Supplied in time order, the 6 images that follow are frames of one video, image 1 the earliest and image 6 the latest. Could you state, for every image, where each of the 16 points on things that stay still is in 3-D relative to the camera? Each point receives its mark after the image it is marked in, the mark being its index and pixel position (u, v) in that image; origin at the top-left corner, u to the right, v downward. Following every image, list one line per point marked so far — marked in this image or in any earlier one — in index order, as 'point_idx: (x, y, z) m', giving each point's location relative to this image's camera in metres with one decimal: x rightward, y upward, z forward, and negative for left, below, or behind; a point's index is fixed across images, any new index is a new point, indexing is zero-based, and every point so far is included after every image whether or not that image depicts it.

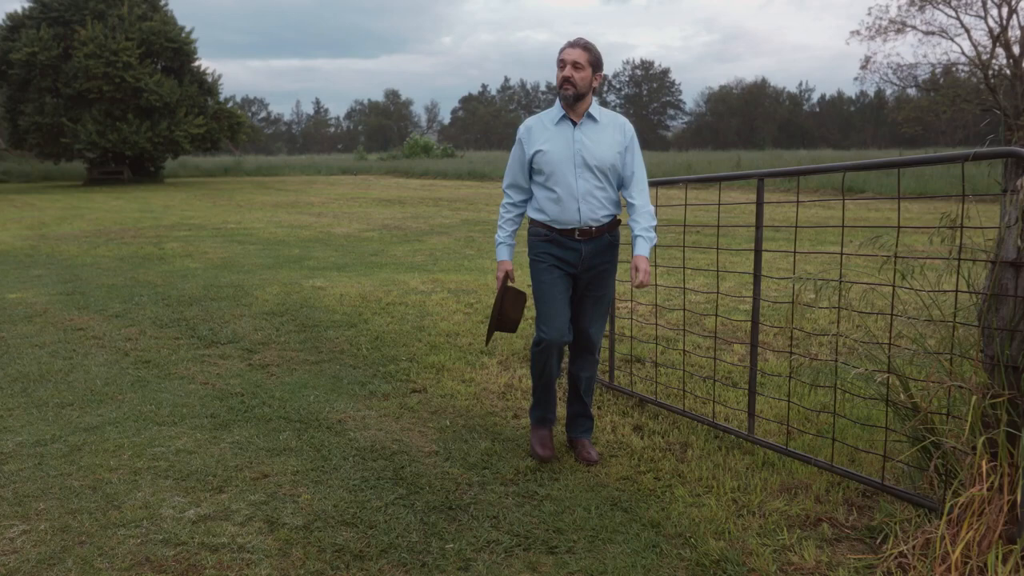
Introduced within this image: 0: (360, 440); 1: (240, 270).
0: (-0.8, -0.8, +4.0) m
1: (-3.7, +0.3, +10.1) m
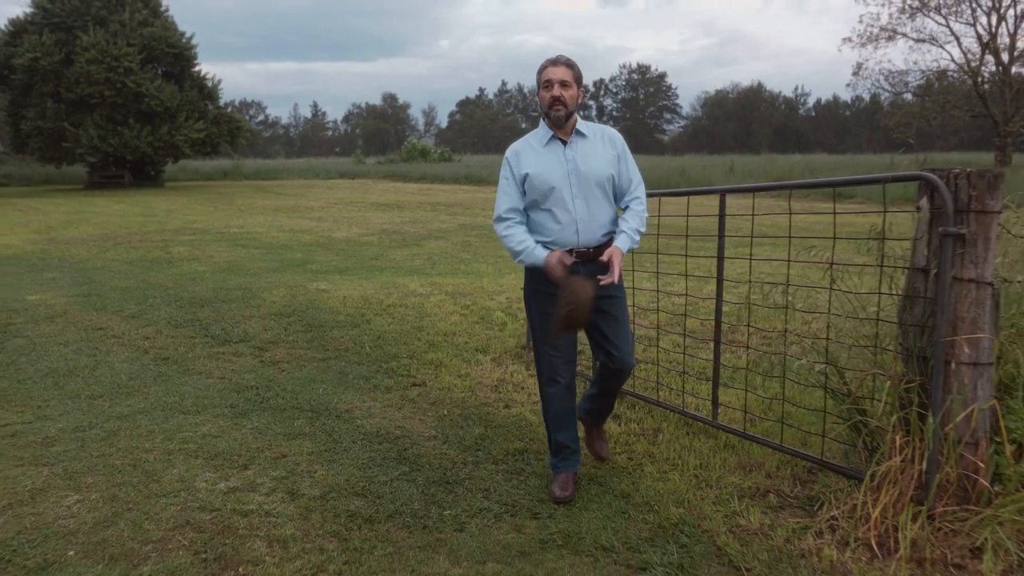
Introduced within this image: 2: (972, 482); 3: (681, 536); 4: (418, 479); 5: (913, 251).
0: (-0.9, -0.8, +4.4) m
1: (-3.8, +0.2, +10.5) m
2: (+1.8, -0.8, +2.9) m
3: (+0.7, -1.0, +3.1) m
4: (-0.5, -1.0, +3.7) m
5: (+1.7, +0.2, +3.0) m
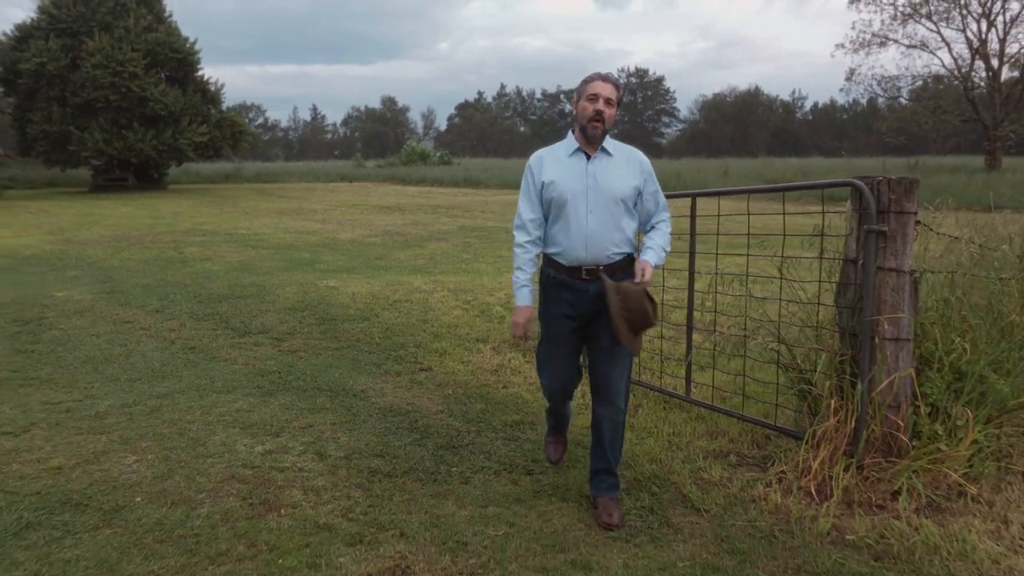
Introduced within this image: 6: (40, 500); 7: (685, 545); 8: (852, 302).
0: (-0.9, -0.8, +5.0) m
1: (-3.8, +0.3, +11.1) m
2: (+1.8, -0.7, +3.5) m
3: (+0.7, -1.0, +3.7) m
4: (-0.5, -0.9, +4.2) m
5: (+1.6, +0.2, +3.6) m
6: (-2.3, -1.0, +3.6) m
7: (+0.7, -1.1, +3.1) m
8: (+1.7, -0.1, +3.6) m
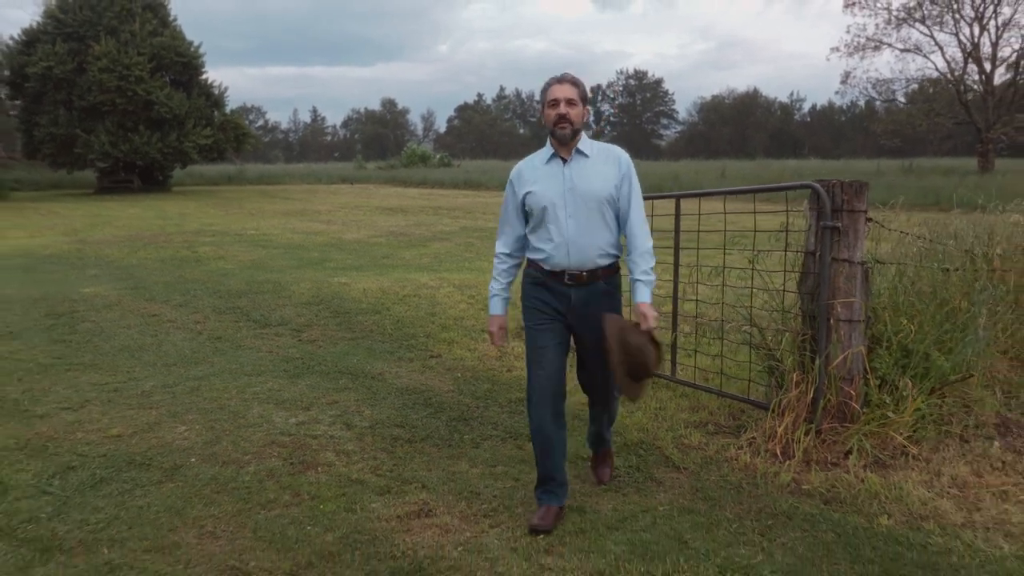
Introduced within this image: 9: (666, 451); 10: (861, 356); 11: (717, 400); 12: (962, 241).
0: (-0.9, -0.7, +5.5) m
1: (-3.8, +0.3, +11.6) m
2: (+1.8, -0.6, +4.0) m
3: (+0.7, -0.9, +4.2) m
4: (-0.5, -0.8, +4.8) m
5: (+1.7, +0.3, +4.2) m
6: (-2.3, -1.0, +4.1) m
7: (+0.8, -1.0, +3.7) m
8: (+1.7, 0.0, +4.1) m
9: (+0.9, -0.9, +4.2) m
10: (+1.9, -0.4, +4.0) m
11: (+1.4, -0.7, +4.9) m
12: (+3.1, +0.3, +5.1) m
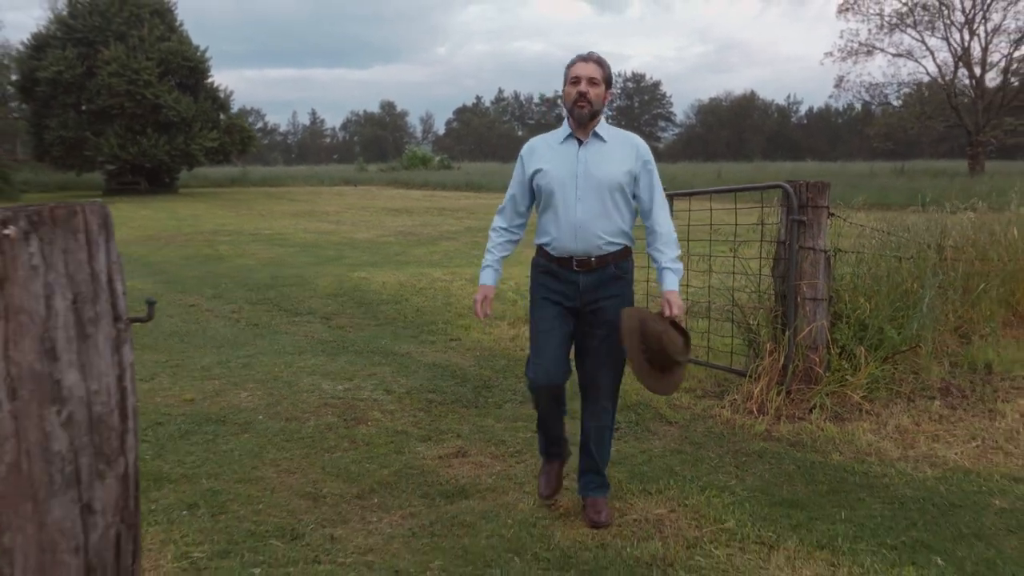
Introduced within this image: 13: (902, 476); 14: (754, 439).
0: (-0.7, -0.6, +6.3) m
1: (-3.7, +0.4, +12.4) m
2: (+2.0, -0.5, +4.8) m
3: (+0.9, -0.8, +5.0) m
4: (-0.3, -0.7, +5.5) m
5: (+1.8, +0.4, +4.9) m
6: (-2.1, -0.9, +4.9) m
7: (+0.9, -0.9, +4.4) m
8: (+1.8, +0.1, +4.9) m
9: (+1.0, -0.8, +4.9) m
10: (+2.0, -0.3, +4.8) m
11: (+1.5, -0.6, +5.7) m
12: (+3.2, +0.4, +5.9) m
13: (+2.0, -1.0, +3.7) m
14: (+1.4, -0.9, +4.4) m
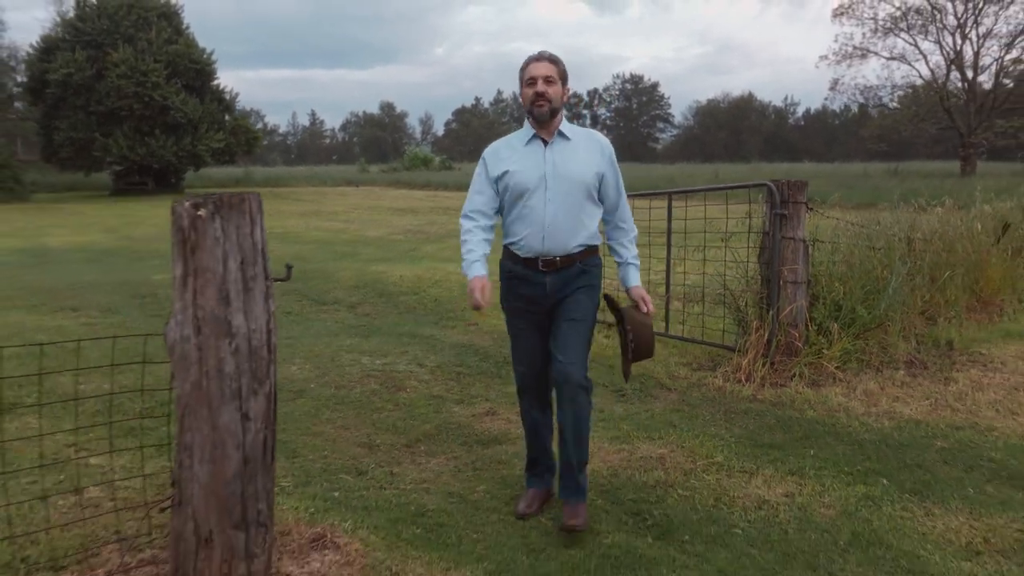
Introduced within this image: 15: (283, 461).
0: (-0.6, -0.5, +7.0) m
1: (-3.6, +0.5, +13.1) m
2: (+2.1, -0.4, +5.5) m
3: (+1.0, -0.7, +5.7) m
4: (-0.2, -0.6, +6.3) m
5: (+1.9, +0.5, +5.6) m
6: (-2.0, -0.7, +5.6) m
7: (+1.0, -0.8, +5.1) m
8: (+2.0, +0.2, +5.6) m
9: (+1.1, -0.7, +5.7) m
10: (+2.2, -0.2, +5.5) m
11: (+1.6, -0.5, +6.4) m
12: (+3.4, +0.6, +6.6) m
13: (+2.1, -0.8, +4.4) m
14: (+1.6, -0.8, +5.1) m
15: (-1.3, -1.0, +4.3) m
